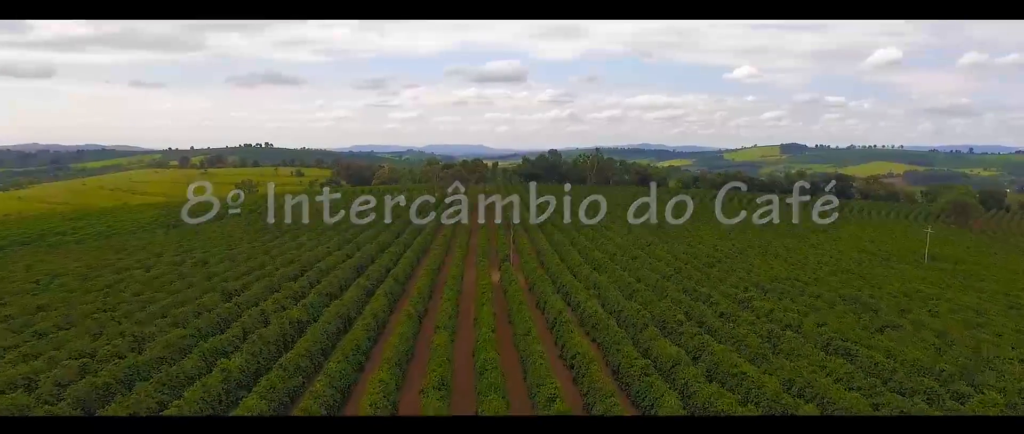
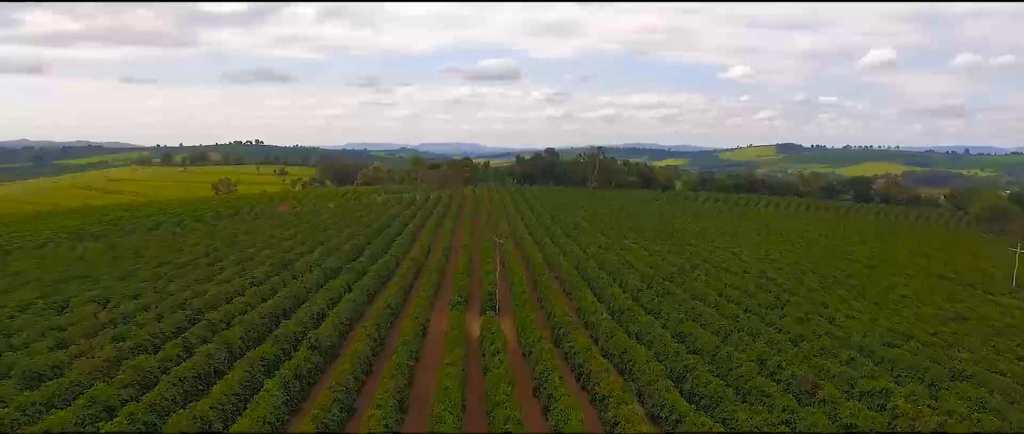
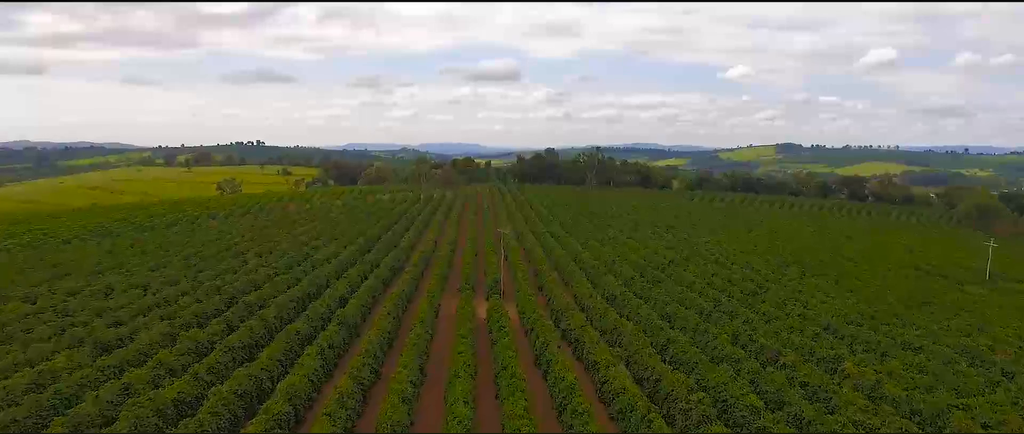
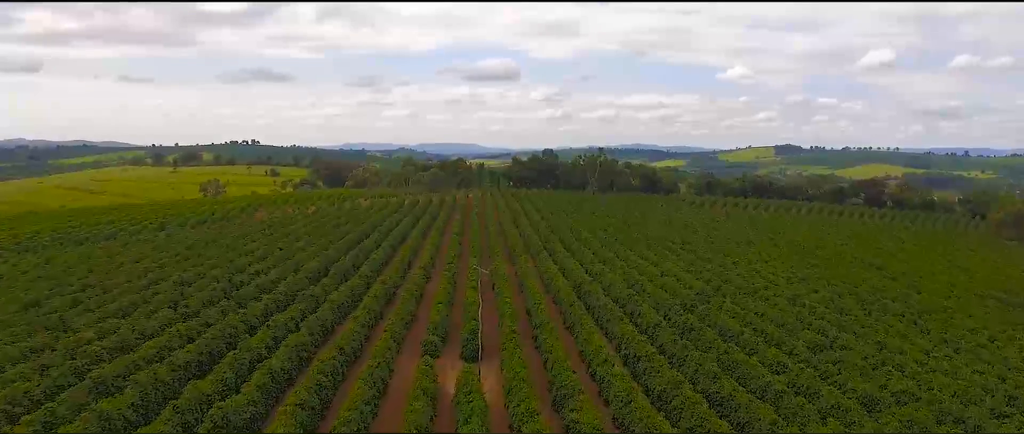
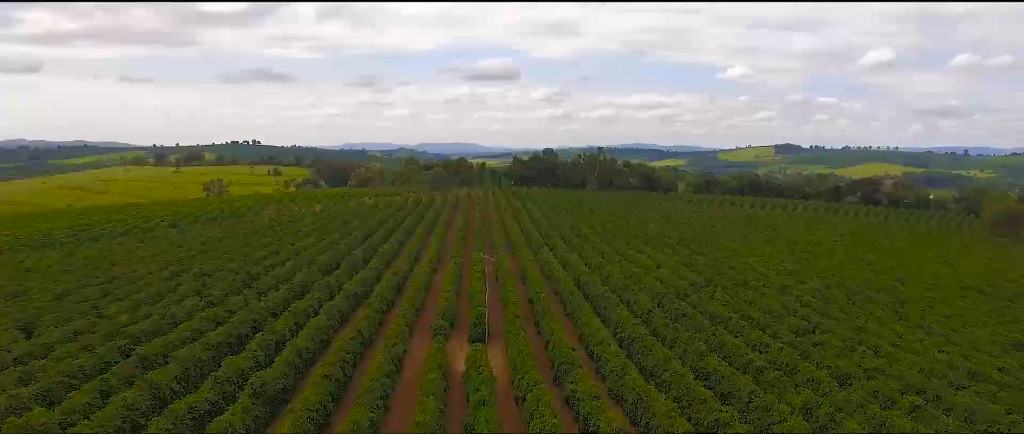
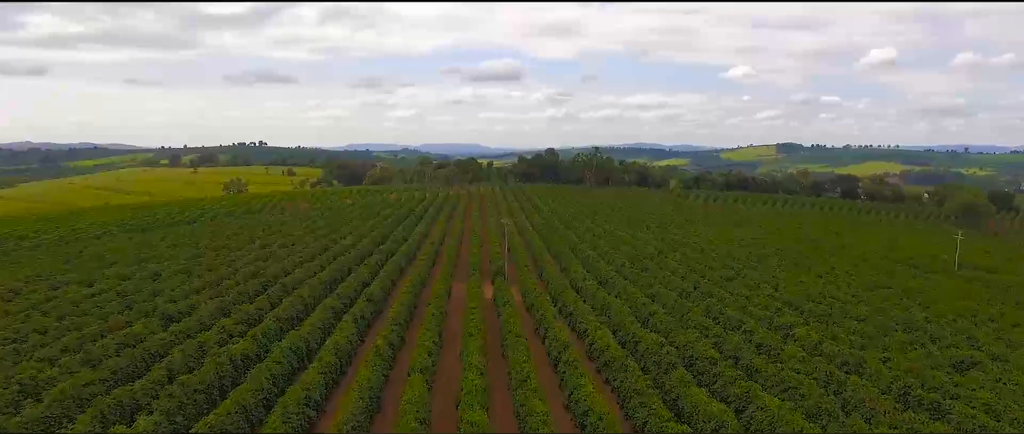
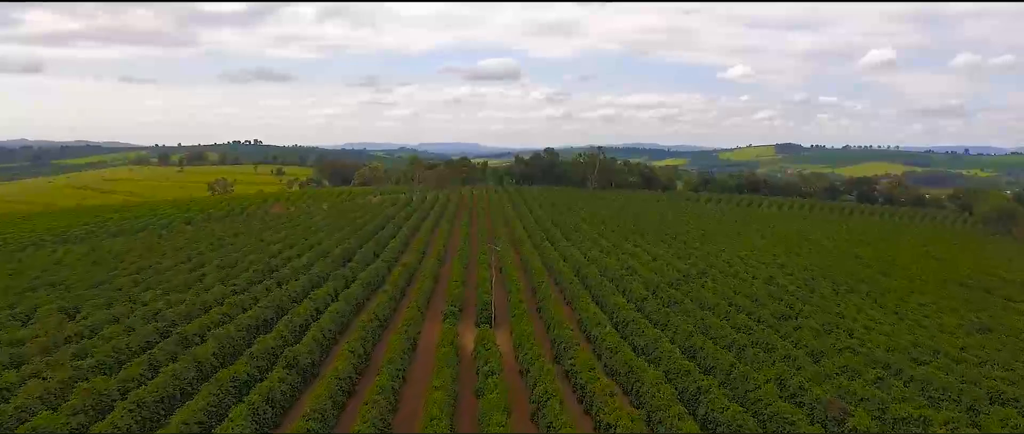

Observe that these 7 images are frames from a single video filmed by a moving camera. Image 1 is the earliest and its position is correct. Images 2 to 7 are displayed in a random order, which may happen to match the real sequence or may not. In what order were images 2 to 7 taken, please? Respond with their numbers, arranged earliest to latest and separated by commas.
6, 3, 2, 7, 5, 4
